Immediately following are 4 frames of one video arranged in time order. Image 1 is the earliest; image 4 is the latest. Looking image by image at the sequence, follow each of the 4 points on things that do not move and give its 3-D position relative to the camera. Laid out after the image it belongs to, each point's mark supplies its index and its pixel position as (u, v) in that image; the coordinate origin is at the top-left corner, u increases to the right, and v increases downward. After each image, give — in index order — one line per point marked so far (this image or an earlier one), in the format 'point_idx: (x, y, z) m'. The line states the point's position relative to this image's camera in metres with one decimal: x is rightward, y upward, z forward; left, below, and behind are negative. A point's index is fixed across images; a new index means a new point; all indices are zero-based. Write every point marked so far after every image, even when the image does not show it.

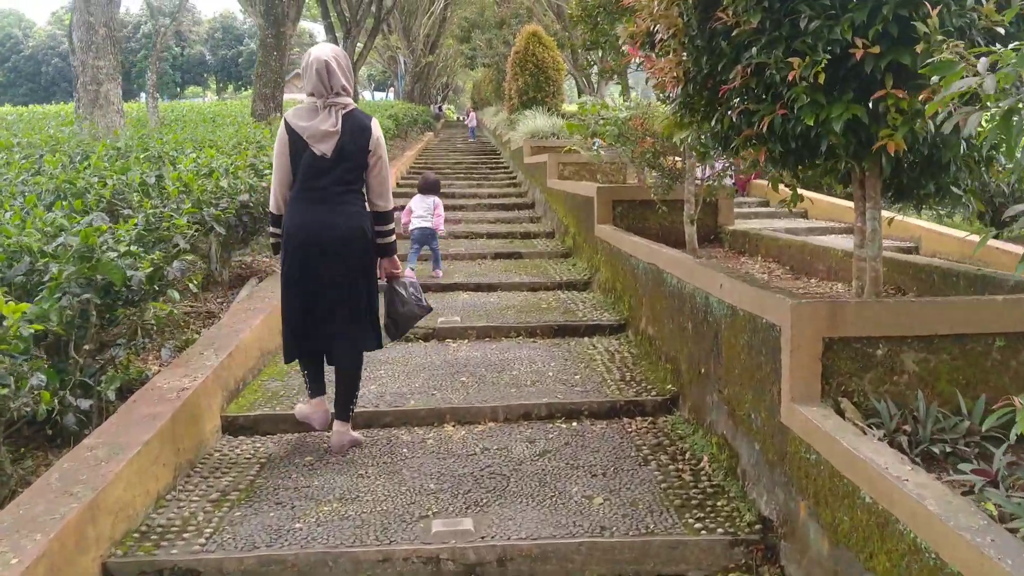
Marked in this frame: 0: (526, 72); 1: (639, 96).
0: (+0.3, +4.0, +14.5) m
1: (+1.2, +1.6, +6.8) m
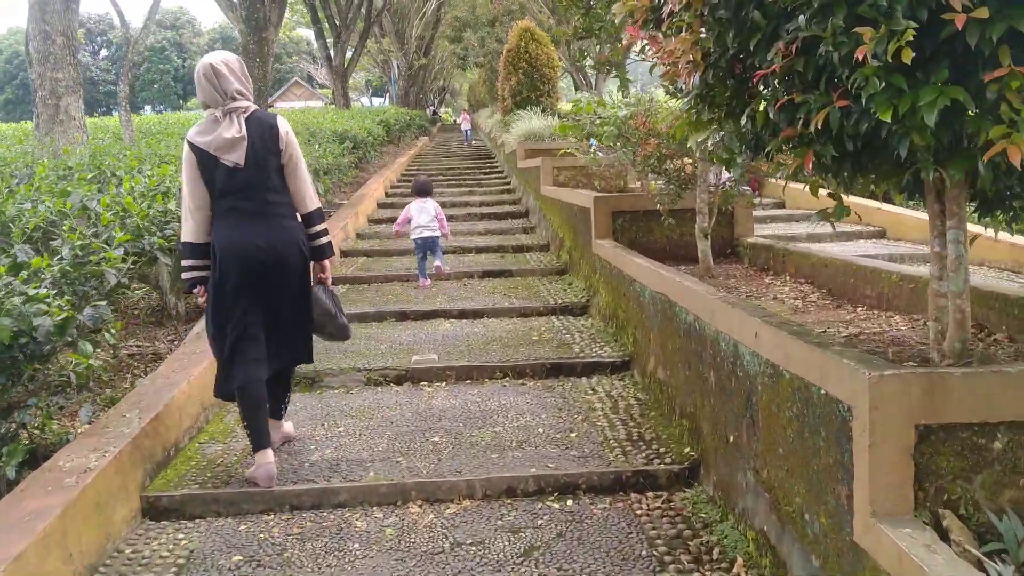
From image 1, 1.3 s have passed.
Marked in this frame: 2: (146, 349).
0: (+0.1, +3.8, +13.8) m
1: (+1.0, +1.5, +6.1) m
2: (-2.2, -0.4, +4.6) m
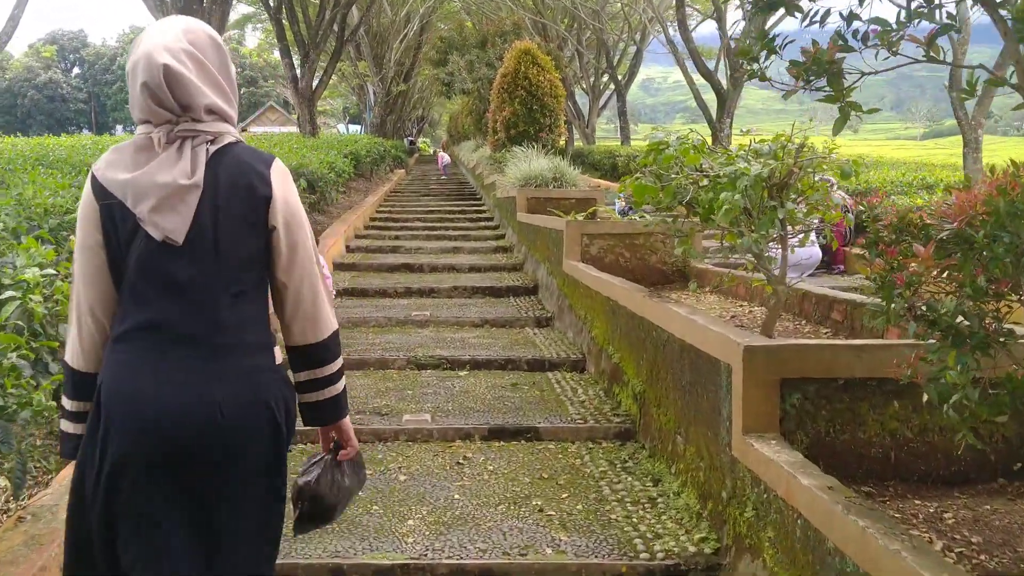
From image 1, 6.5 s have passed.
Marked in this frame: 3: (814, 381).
0: (+0.1, +2.7, +11.3) m
1: (+1.2, +0.7, +3.5) m
2: (-2.0, -1.1, +1.8) m
3: (+1.0, -0.3, +2.4) m
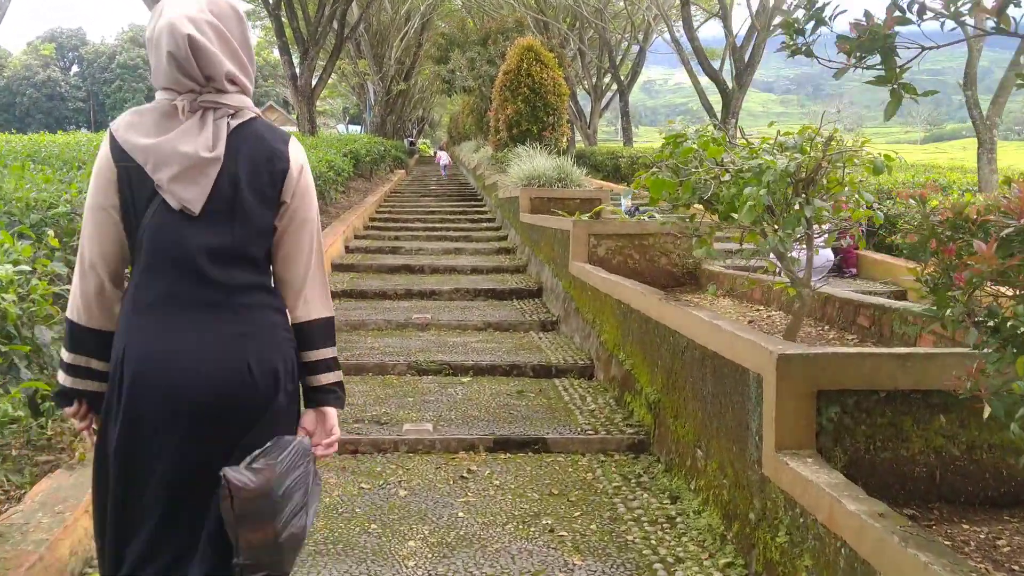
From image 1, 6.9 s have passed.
0: (+0.1, +2.7, +11.0) m
1: (+1.2, +0.6, +3.3) m
2: (-2.0, -1.1, +1.6) m
3: (+1.0, -0.3, +2.2) m
